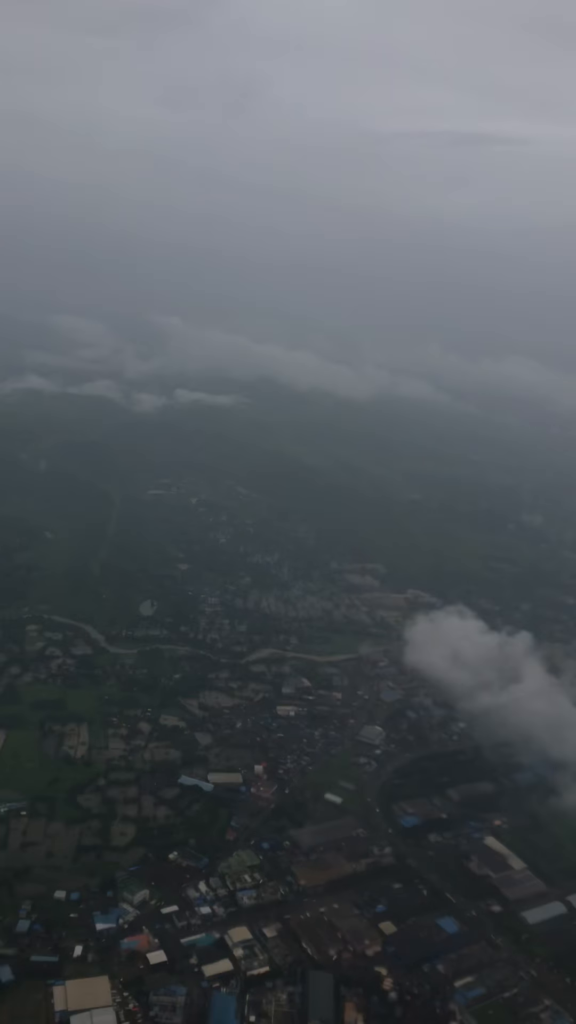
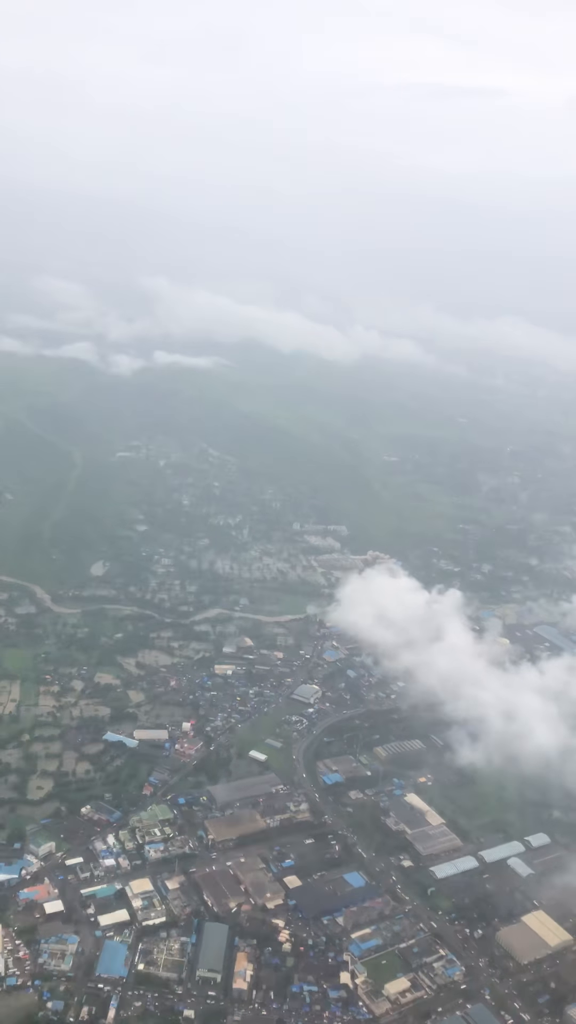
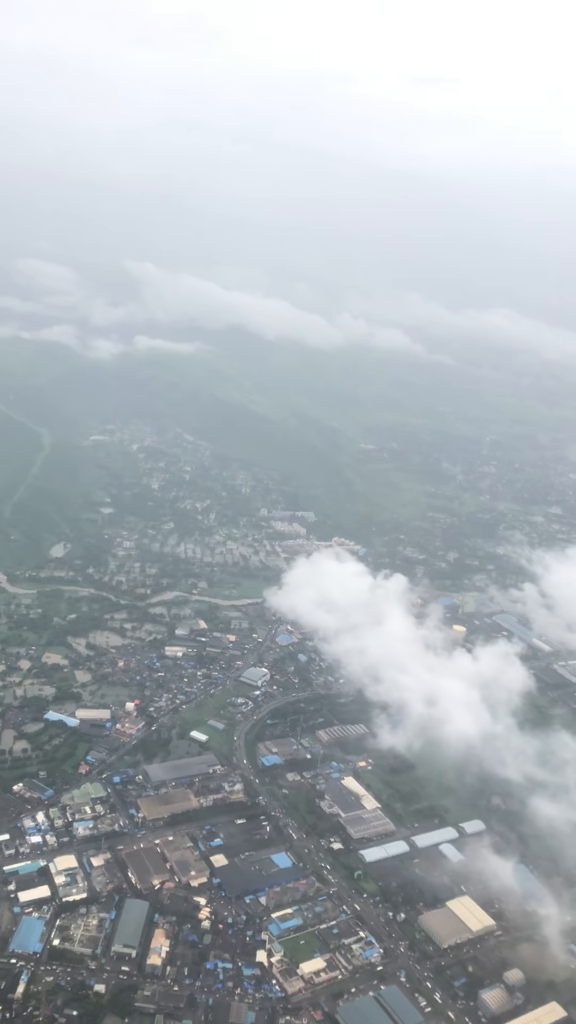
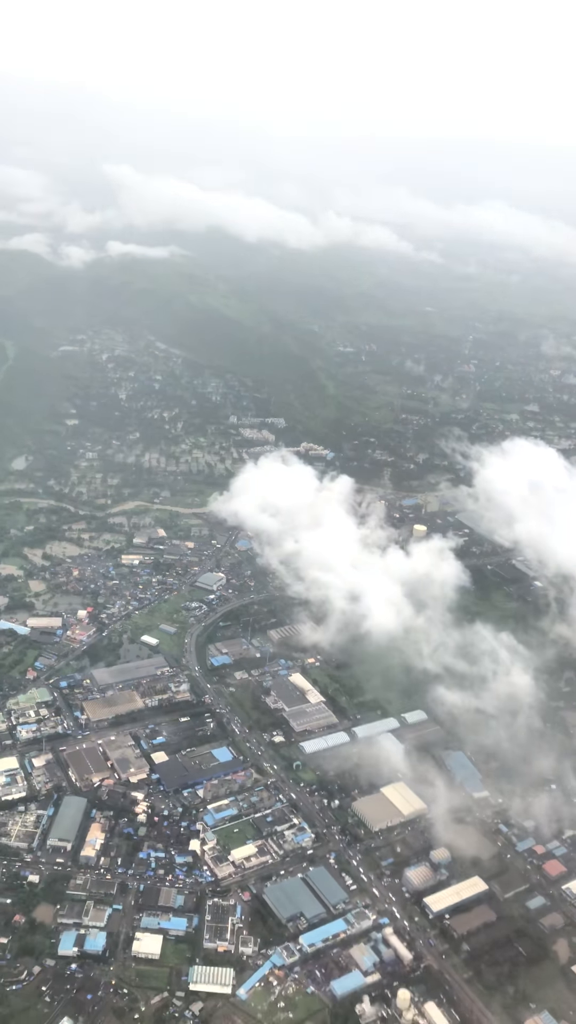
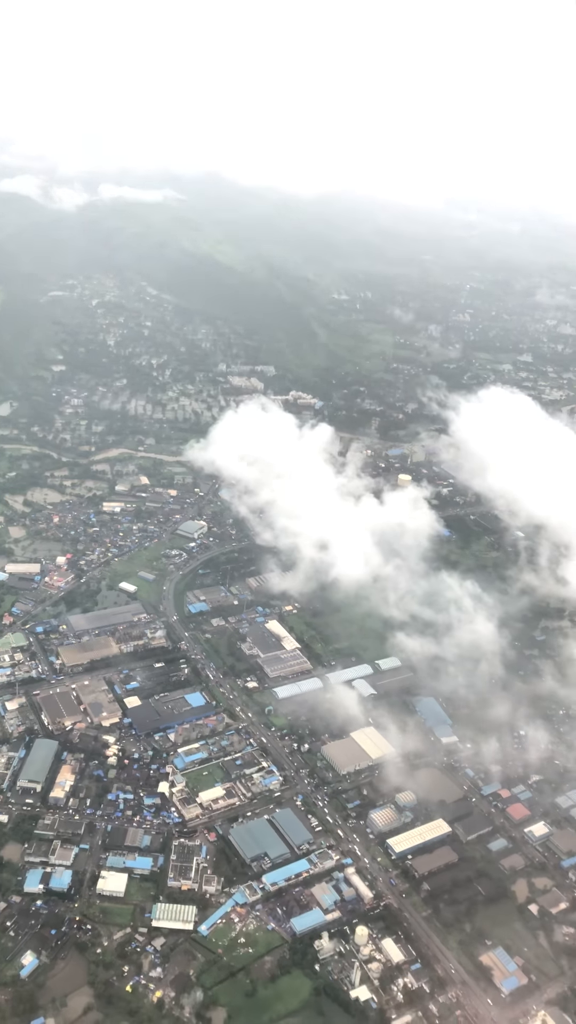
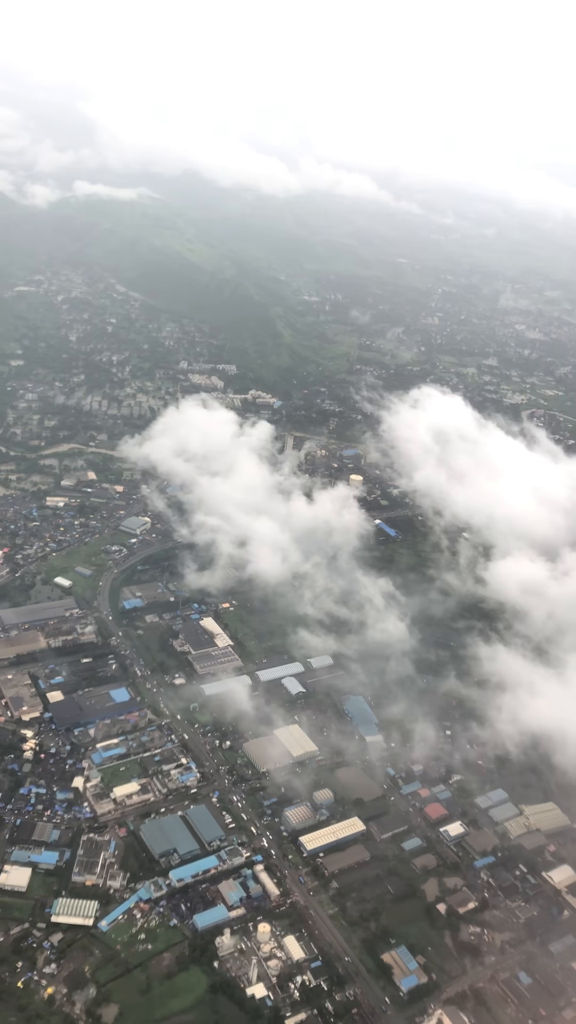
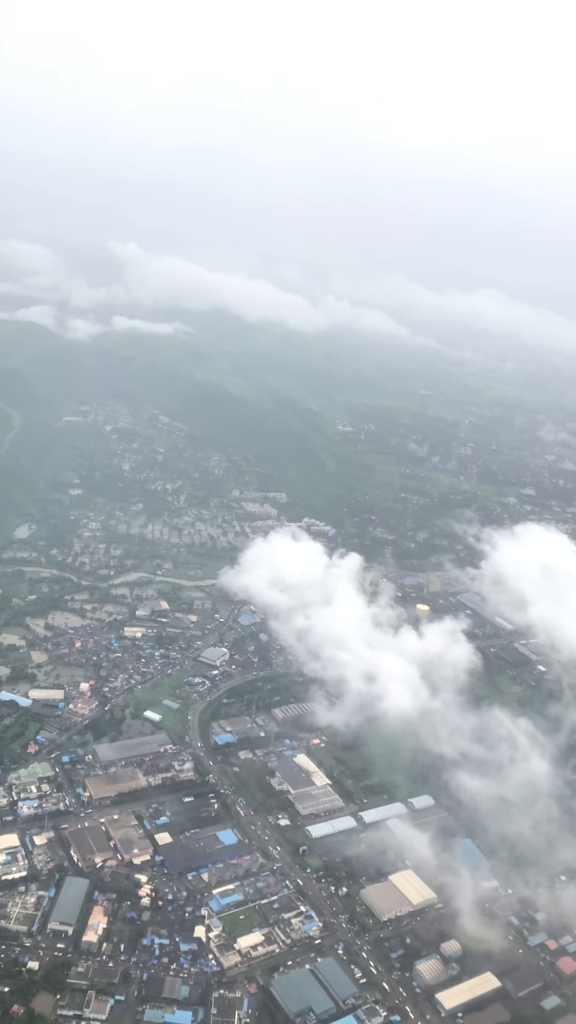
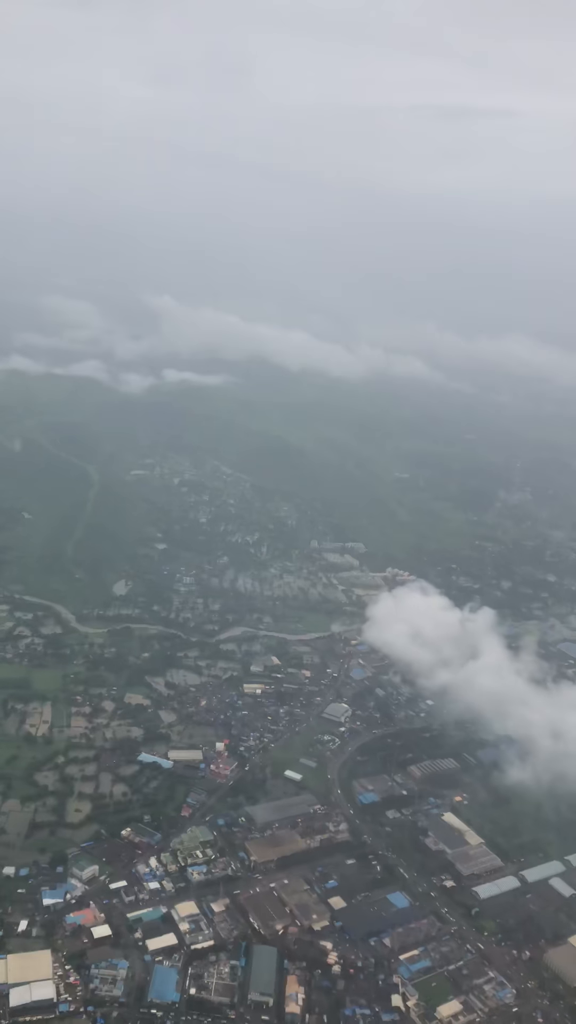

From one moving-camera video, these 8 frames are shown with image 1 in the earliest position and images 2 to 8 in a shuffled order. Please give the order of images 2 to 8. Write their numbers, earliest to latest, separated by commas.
8, 2, 3, 7, 4, 5, 6
